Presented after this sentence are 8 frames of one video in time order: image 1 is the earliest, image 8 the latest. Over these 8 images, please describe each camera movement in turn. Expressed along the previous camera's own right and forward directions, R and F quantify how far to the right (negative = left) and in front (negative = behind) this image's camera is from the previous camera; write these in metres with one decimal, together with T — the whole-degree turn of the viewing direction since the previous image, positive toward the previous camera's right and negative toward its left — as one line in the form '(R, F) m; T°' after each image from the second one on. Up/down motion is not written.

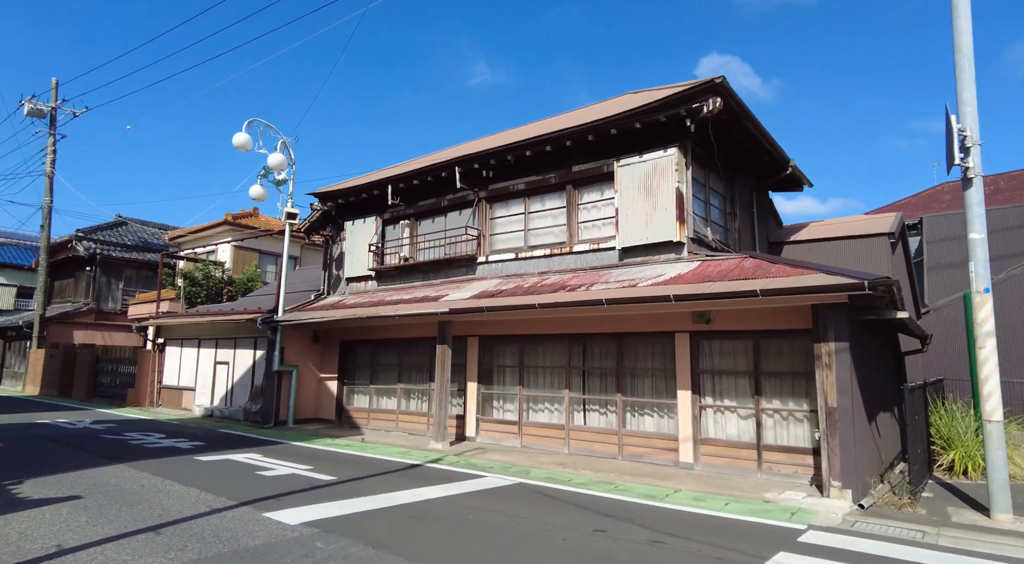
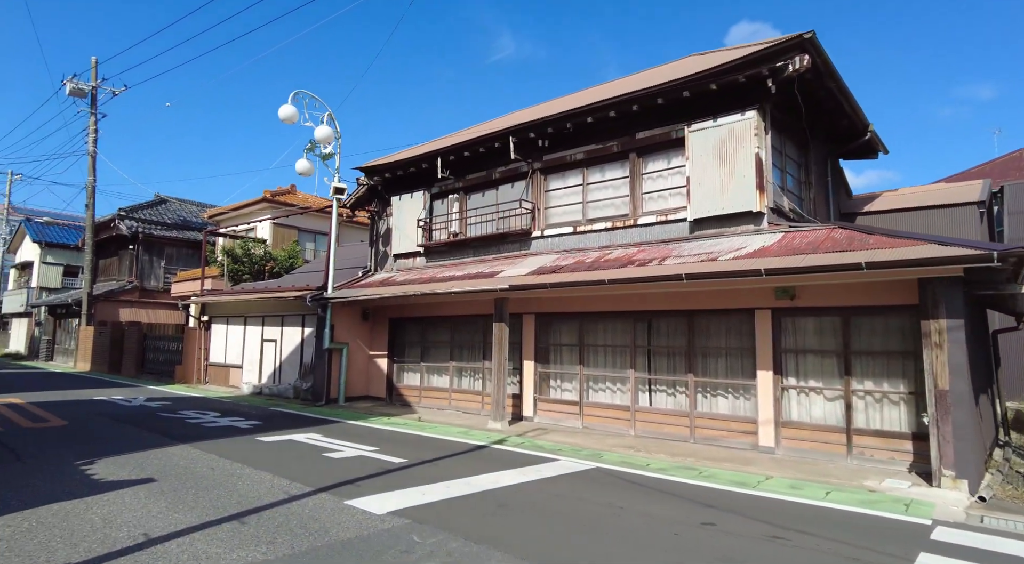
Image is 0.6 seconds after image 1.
(-0.6, +0.4) m; -2°
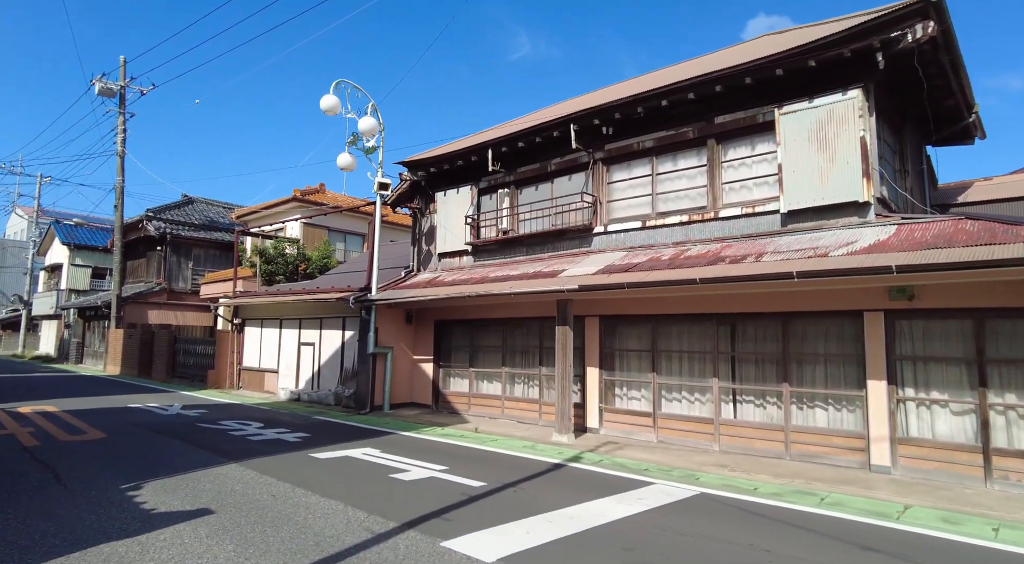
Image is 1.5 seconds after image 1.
(-0.8, +0.9) m; -2°
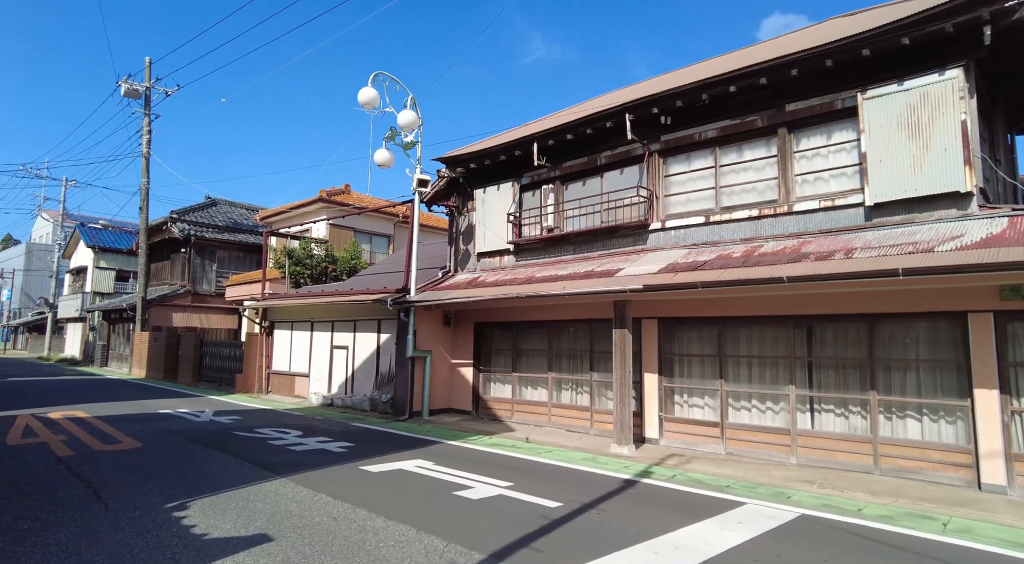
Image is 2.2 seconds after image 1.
(-0.6, +0.6) m; -1°
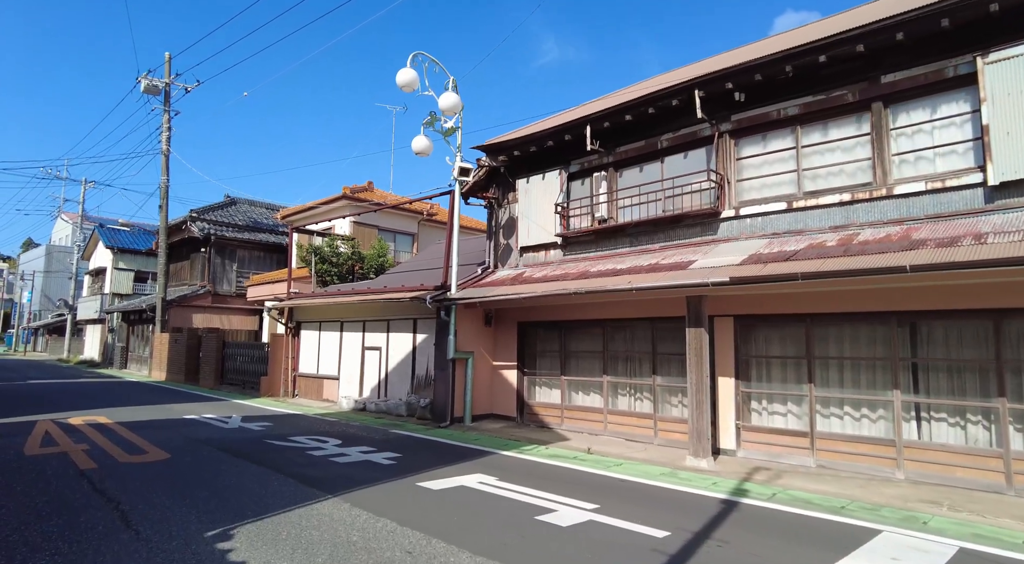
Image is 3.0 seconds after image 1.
(-0.7, +0.9) m; -1°
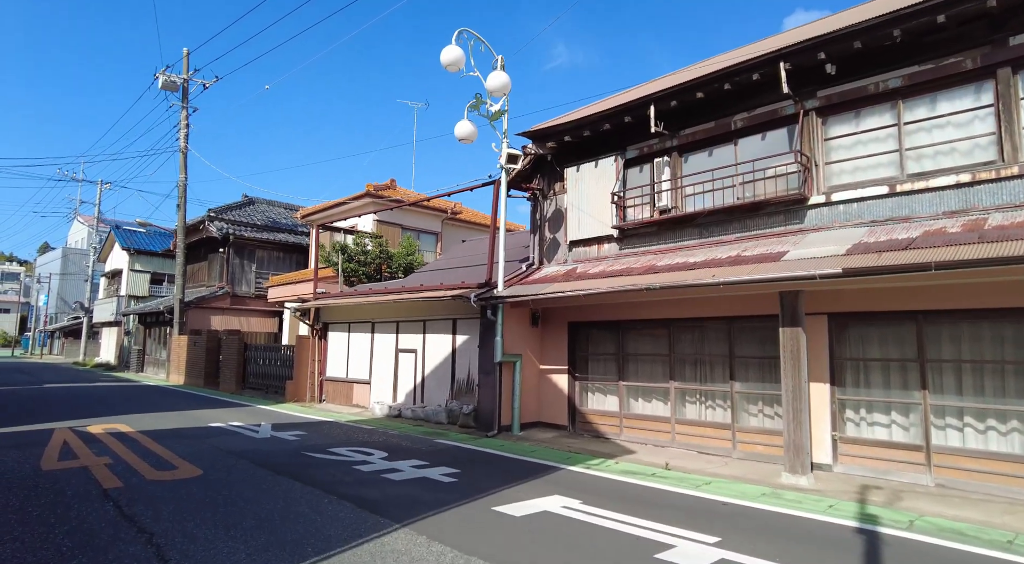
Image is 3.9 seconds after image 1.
(-0.7, +0.9) m; -1°
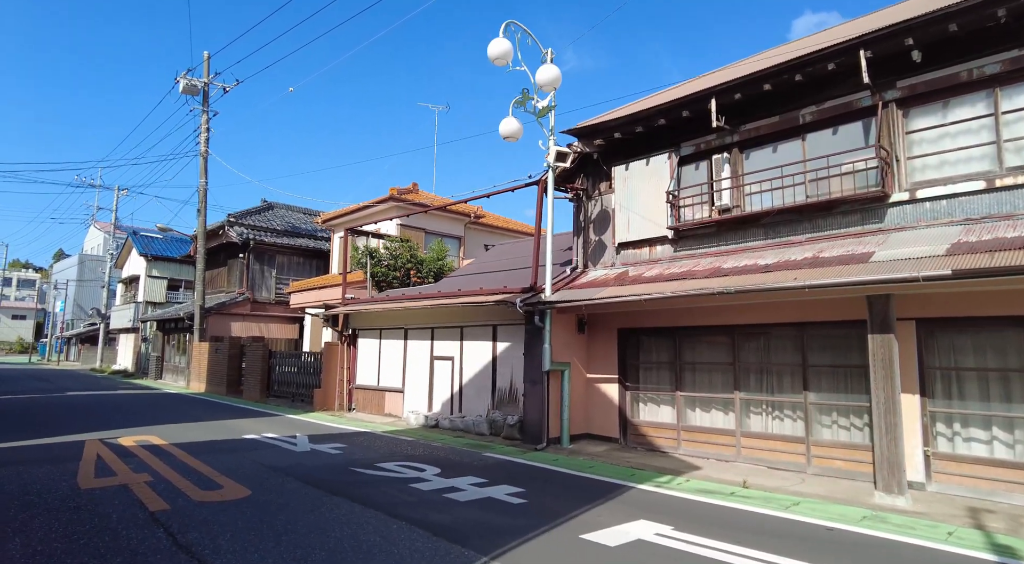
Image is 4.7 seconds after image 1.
(-0.7, +0.5) m; -1°
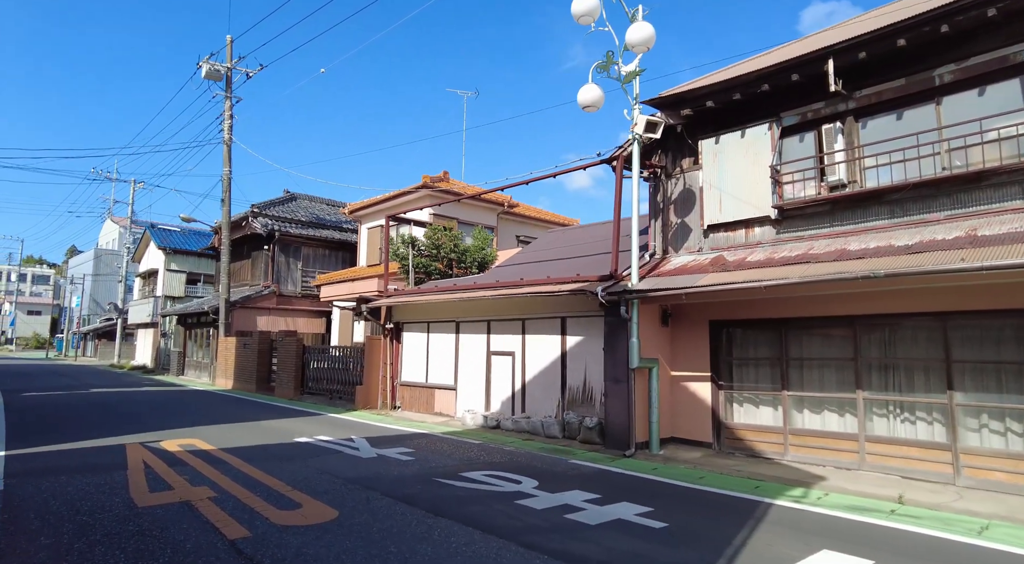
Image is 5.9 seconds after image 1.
(-1.1, +1.1) m; -1°
